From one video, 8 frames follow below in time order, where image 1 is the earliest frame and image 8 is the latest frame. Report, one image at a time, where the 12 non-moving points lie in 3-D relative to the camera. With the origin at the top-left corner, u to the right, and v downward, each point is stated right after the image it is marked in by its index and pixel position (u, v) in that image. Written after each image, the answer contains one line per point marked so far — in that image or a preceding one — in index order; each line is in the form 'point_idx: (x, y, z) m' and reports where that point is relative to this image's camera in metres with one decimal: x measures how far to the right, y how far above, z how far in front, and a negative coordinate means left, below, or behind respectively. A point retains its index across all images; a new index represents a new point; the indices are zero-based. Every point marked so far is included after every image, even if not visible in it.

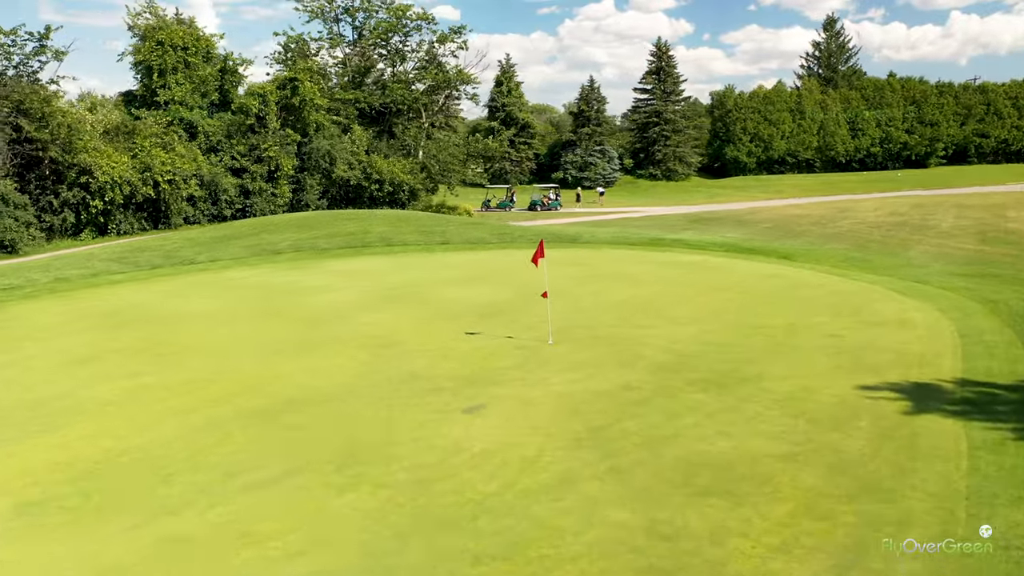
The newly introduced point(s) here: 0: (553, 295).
0: (+0.8, -0.1, +15.2) m
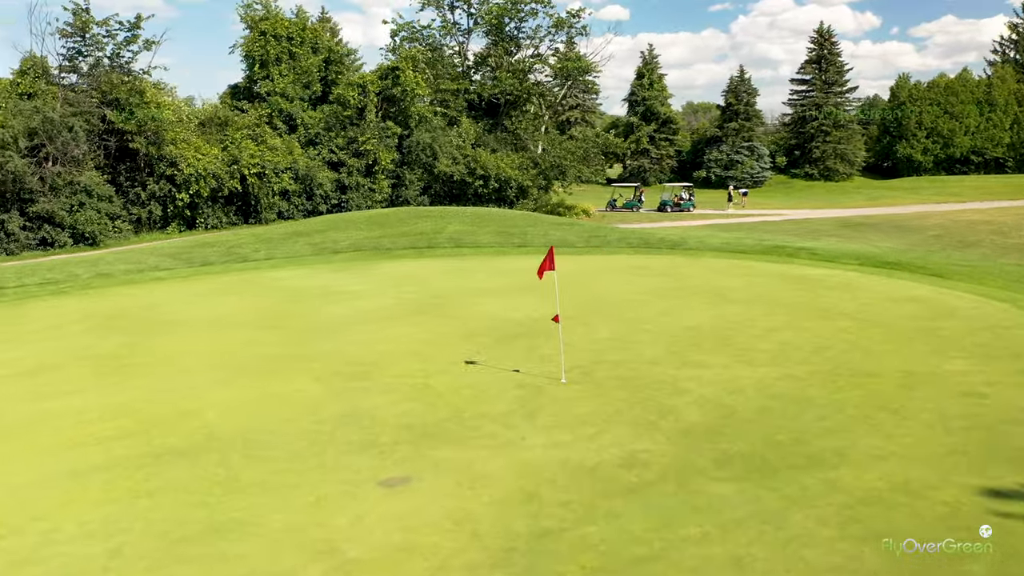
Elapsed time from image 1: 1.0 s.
0: (+1.5, -0.4, +12.3) m
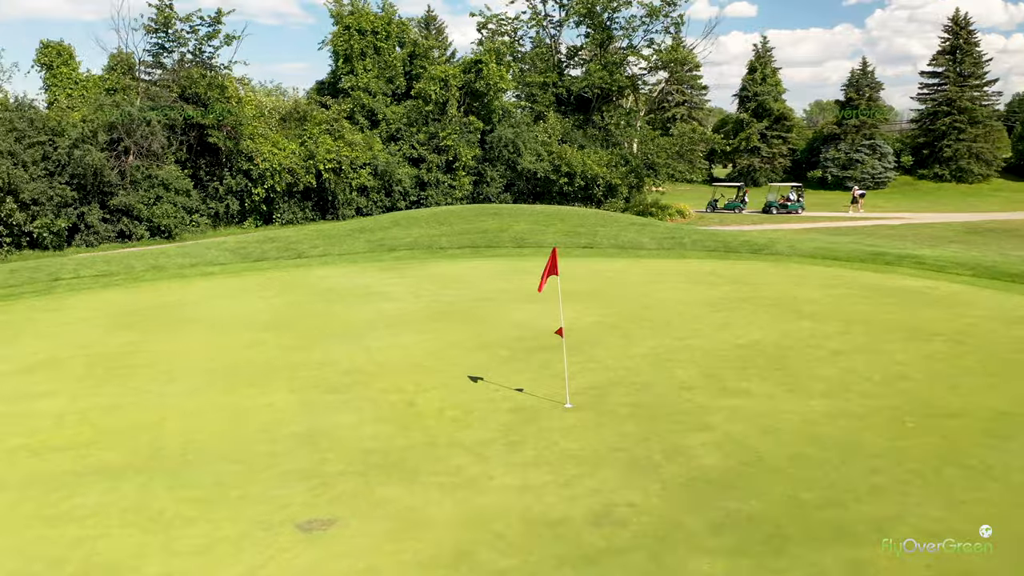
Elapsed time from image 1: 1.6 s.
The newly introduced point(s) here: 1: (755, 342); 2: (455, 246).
0: (+1.9, -0.5, +10.8) m
1: (+2.9, -0.7, +9.9) m
2: (-1.2, +0.9, +17.9) m
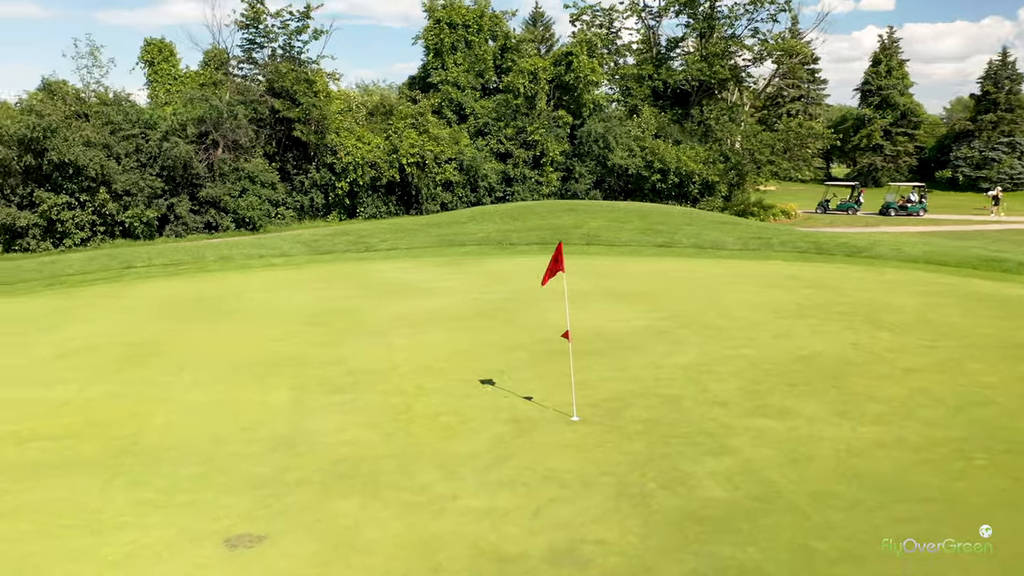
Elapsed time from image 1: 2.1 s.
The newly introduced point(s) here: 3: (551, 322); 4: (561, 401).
0: (+2.3, -0.5, +9.7) m
1: (+3.2, -0.7, +8.7) m
2: (+0.2, +1.0, +17.2) m
3: (+0.5, -0.4, +10.3) m
4: (+0.4, -1.0, +7.3) m
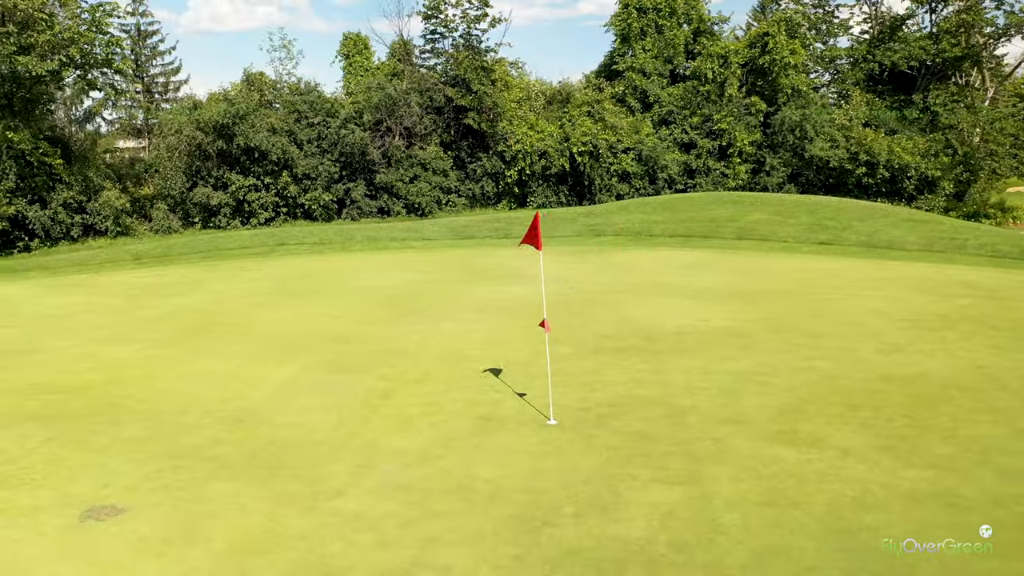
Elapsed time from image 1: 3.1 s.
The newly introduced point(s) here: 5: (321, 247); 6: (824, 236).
0: (+2.8, -0.5, +8.1) m
1: (+3.4, -0.7, +6.9) m
2: (+3.0, +1.1, +15.9) m
3: (+1.3, -0.3, +9.2) m
4: (+0.3, -0.9, +6.3) m
5: (-3.9, +0.8, +16.8) m
6: (+5.8, +1.0, +15.0) m
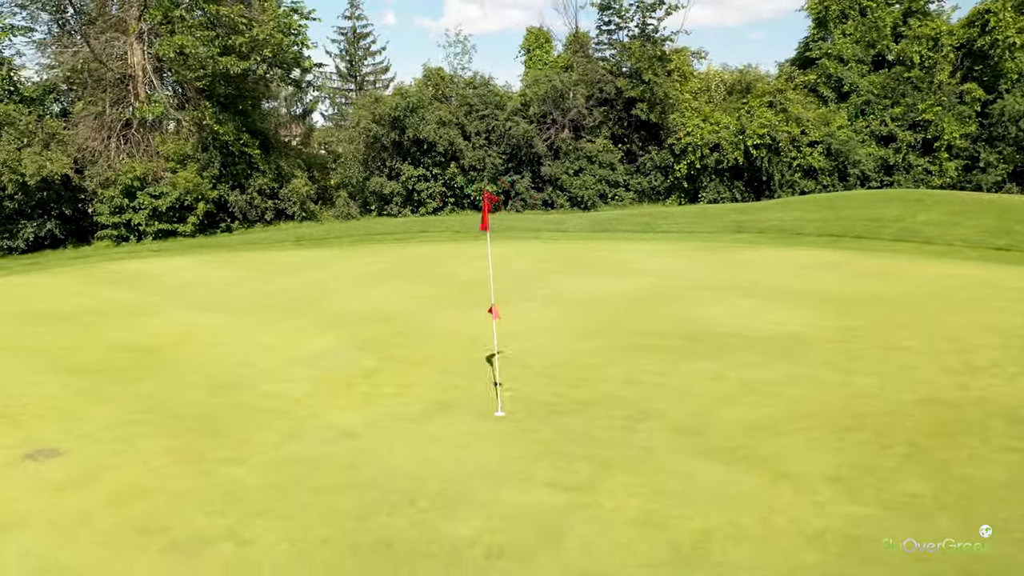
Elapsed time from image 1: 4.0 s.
0: (+3.0, -0.5, +7.0) m
1: (+3.2, -0.8, +5.7) m
2: (+5.4, +1.0, +14.4) m
3: (+1.8, -0.3, +8.5) m
4: (+0.1, -0.8, +5.9) m
5: (-1.1, +1.1, +17.2) m
6: (+7.8, +0.8, +12.9) m
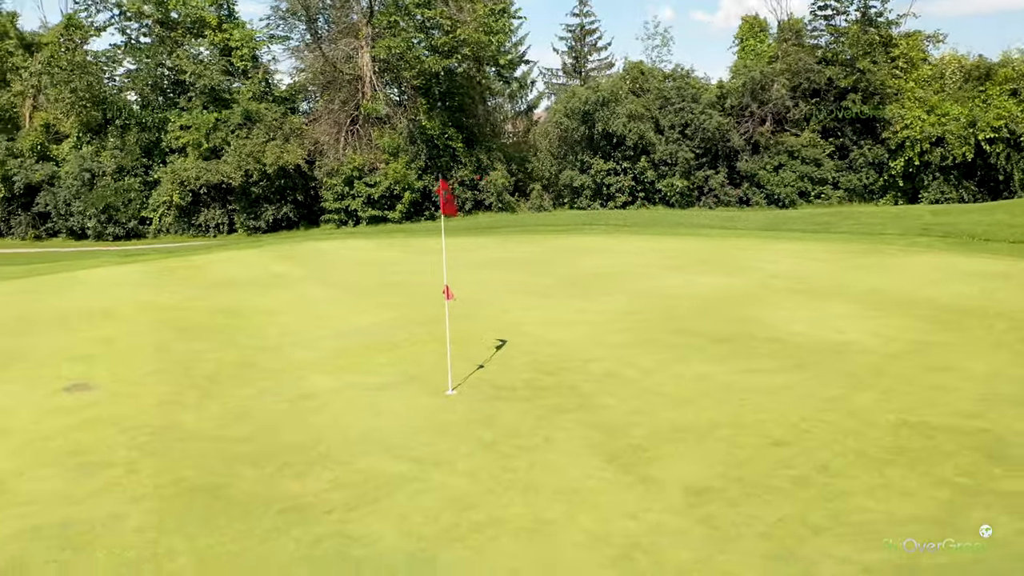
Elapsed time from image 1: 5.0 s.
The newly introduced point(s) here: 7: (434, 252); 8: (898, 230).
0: (+3.0, -0.6, +6.1) m
1: (+2.8, -0.8, +4.8) m
2: (+7.6, +0.7, +12.5) m
3: (+2.3, -0.3, +7.9) m
4: (-0.1, -0.6, +6.0) m
5: (+2.4, +1.2, +17.1) m
6: (+9.4, +0.4, +10.3) m
7: (-1.5, +0.6, +15.0) m
8: (+6.8, +1.0, +14.6) m
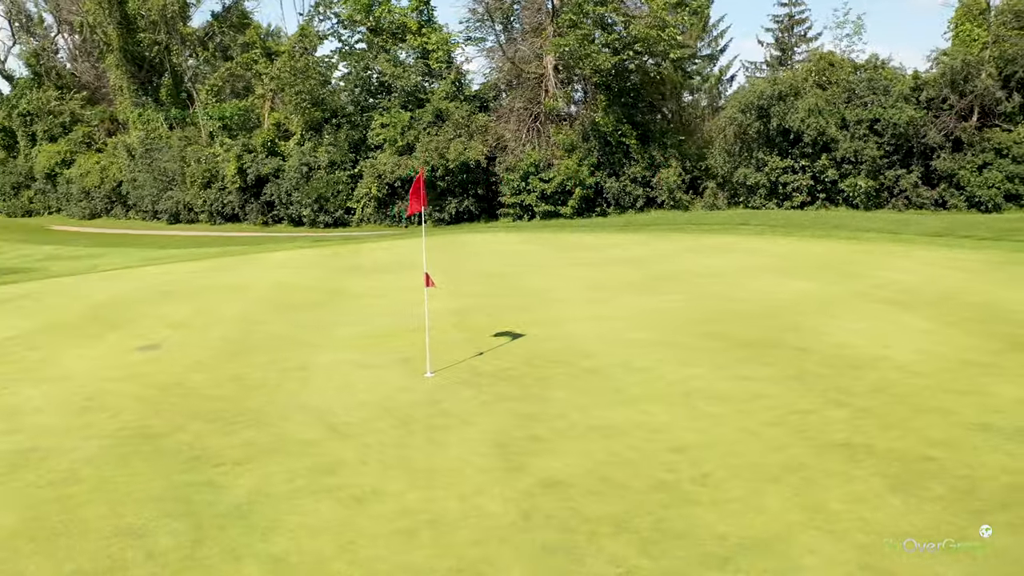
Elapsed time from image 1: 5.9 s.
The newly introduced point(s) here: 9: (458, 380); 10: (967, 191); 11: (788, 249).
0: (+2.9, -0.7, +5.5) m
1: (+2.3, -0.9, +4.3) m
2: (+9.1, +0.4, +10.3) m
3: (+2.7, -0.3, +7.4) m
4: (-0.2, -0.6, +6.2) m
5: (+5.3, +1.1, +16.2) m
6: (+10.2, 0.0, +7.7) m
7: (+1.0, +0.7, +15.3) m
8: (+8.9, +0.7, +12.6) m
9: (-0.4, -0.7, +5.7) m
10: (+10.9, +2.3, +19.6) m
11: (+4.5, +0.6, +13.3) m
